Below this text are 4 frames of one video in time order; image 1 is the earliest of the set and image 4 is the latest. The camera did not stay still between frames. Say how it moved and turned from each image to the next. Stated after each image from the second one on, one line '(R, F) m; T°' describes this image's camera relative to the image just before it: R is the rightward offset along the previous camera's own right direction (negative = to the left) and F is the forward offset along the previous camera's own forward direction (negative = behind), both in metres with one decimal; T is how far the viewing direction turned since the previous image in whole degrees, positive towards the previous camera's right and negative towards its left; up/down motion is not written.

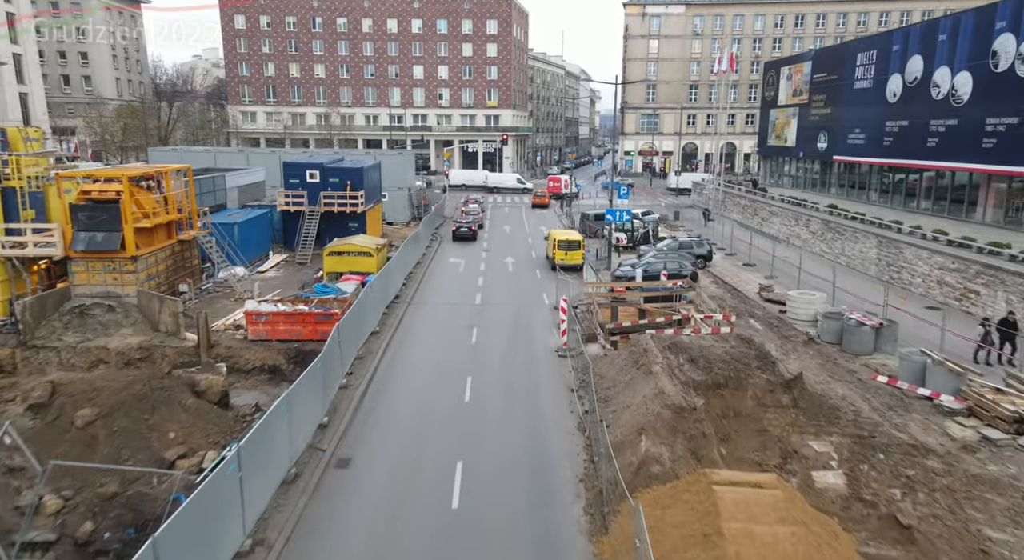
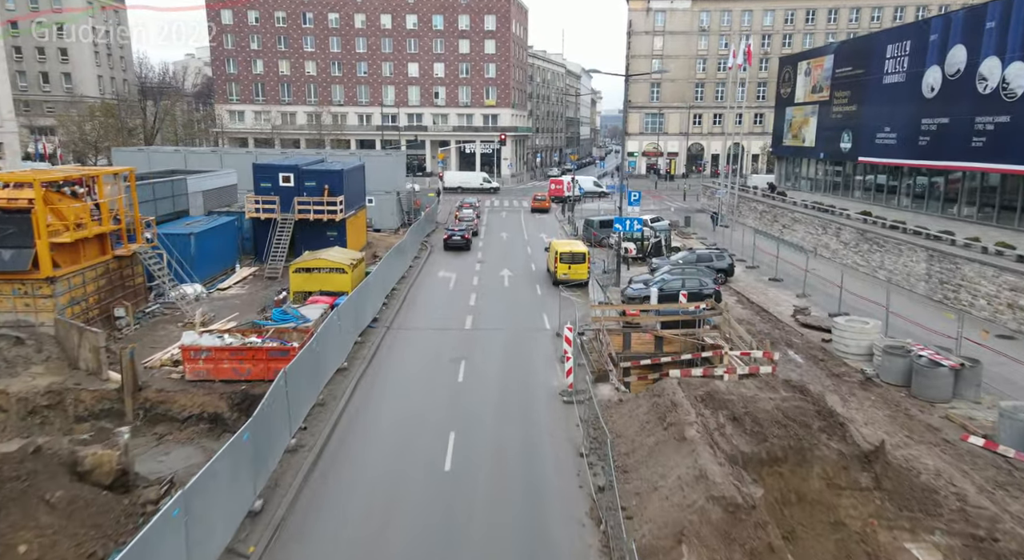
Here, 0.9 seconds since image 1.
(+0.1, +3.9) m; 0°
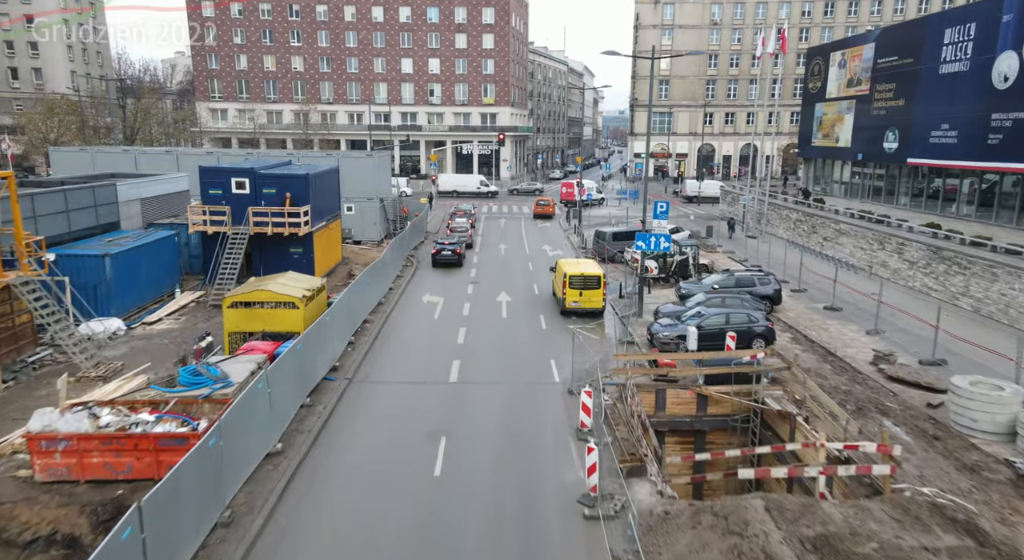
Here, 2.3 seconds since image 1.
(0.0, +5.7) m; 0°
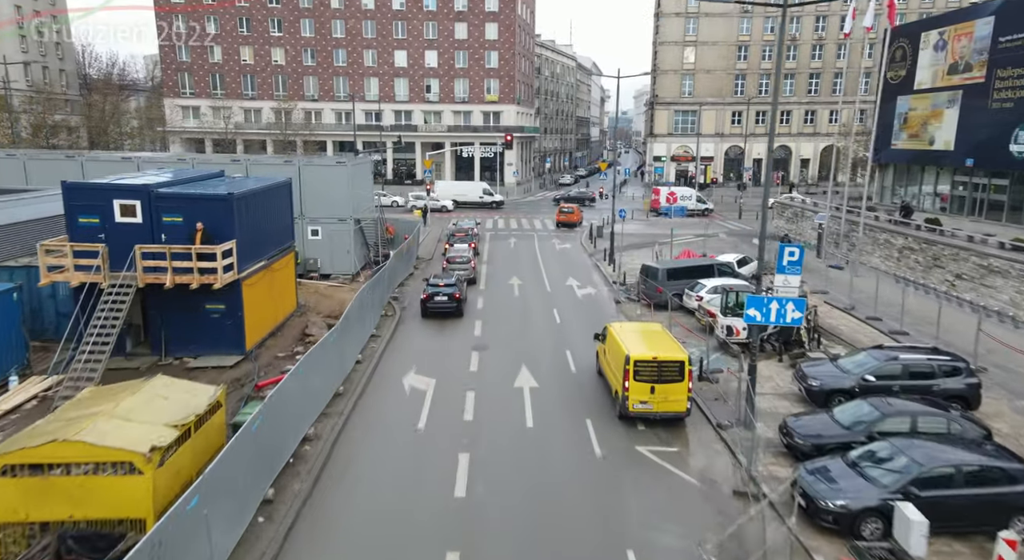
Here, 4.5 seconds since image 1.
(-0.7, +9.7) m; 0°
